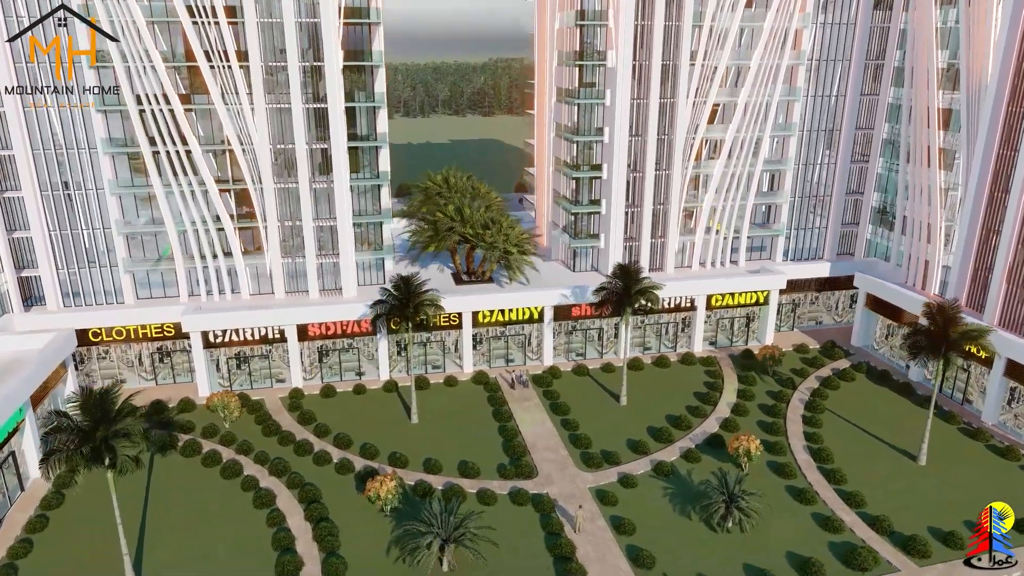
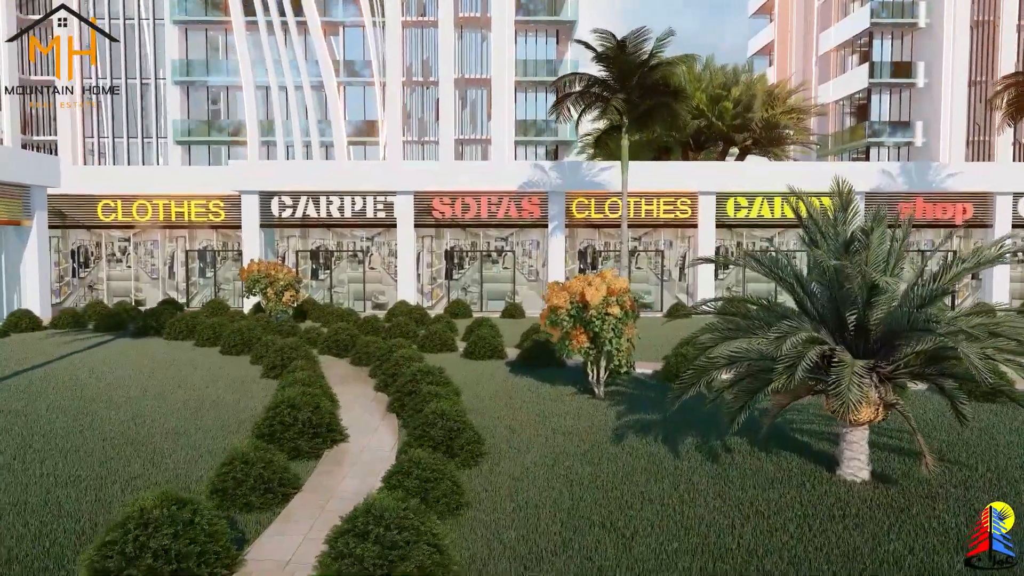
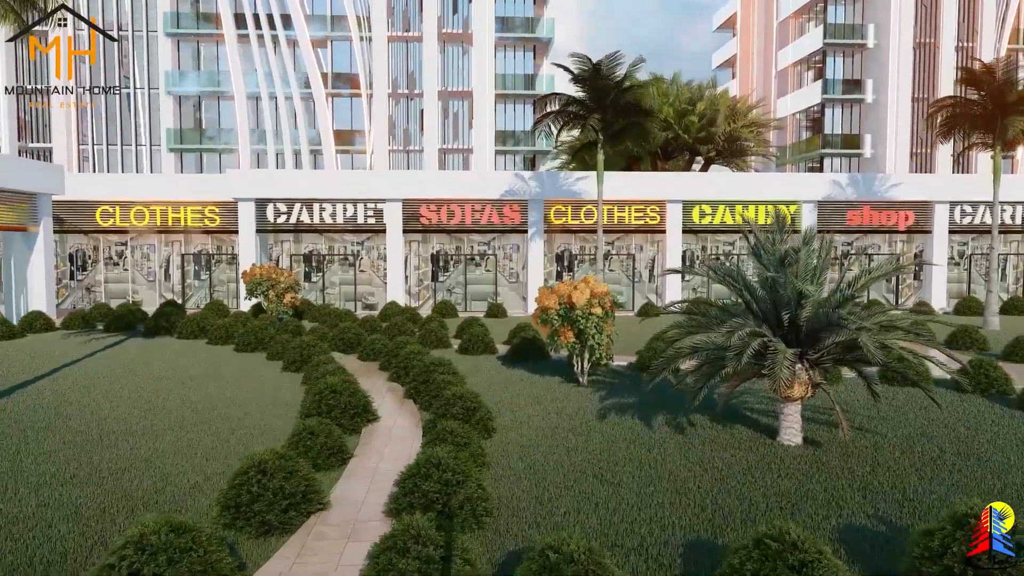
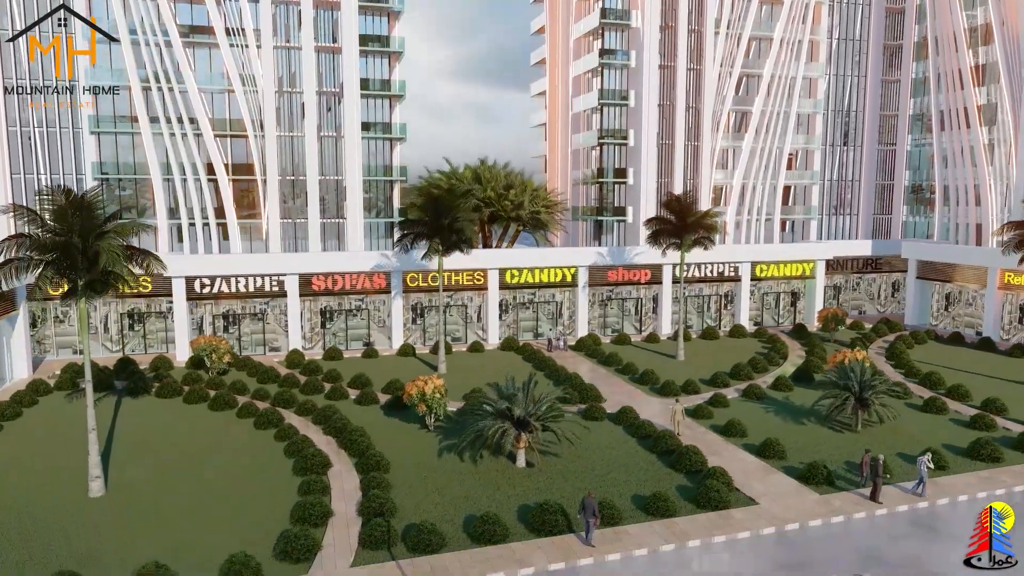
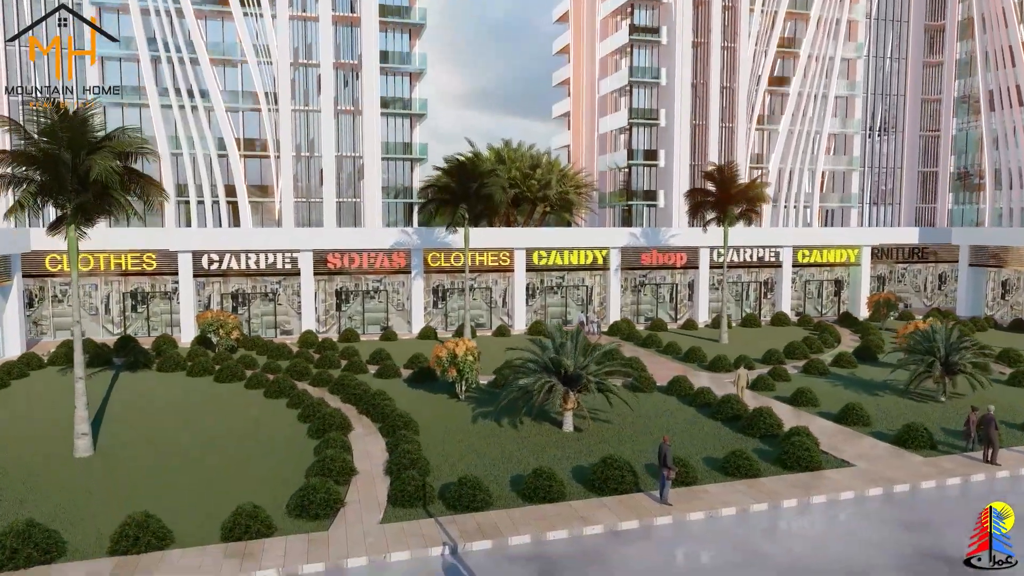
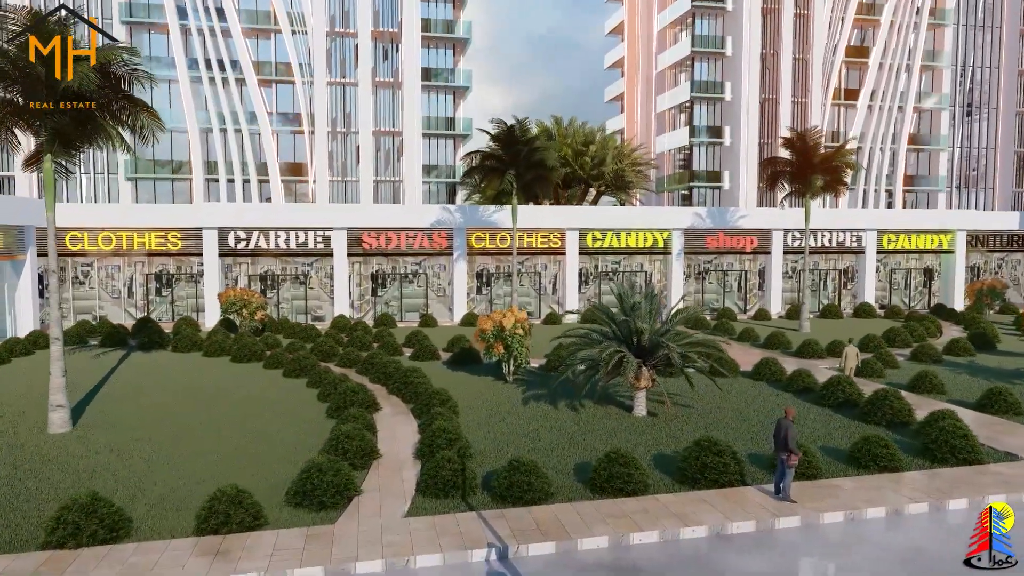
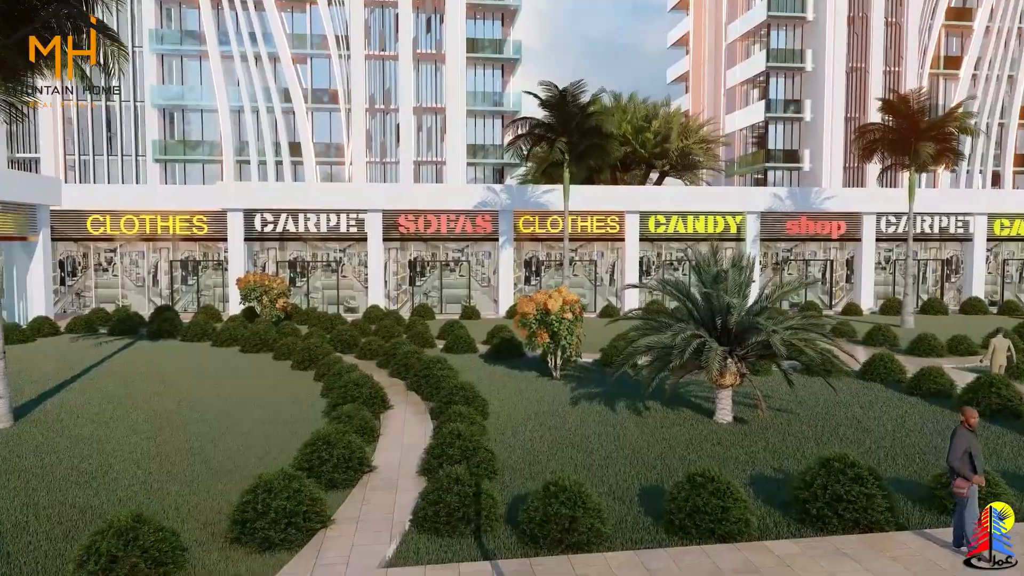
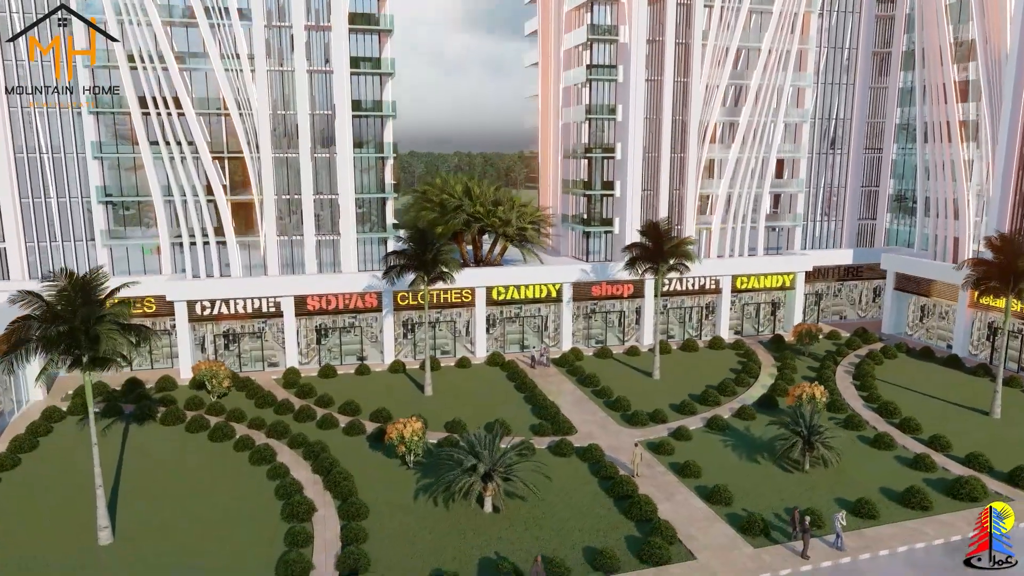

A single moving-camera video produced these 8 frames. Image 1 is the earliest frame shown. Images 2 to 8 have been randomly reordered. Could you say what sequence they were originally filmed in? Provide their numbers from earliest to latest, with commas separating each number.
8, 4, 5, 6, 7, 3, 2
